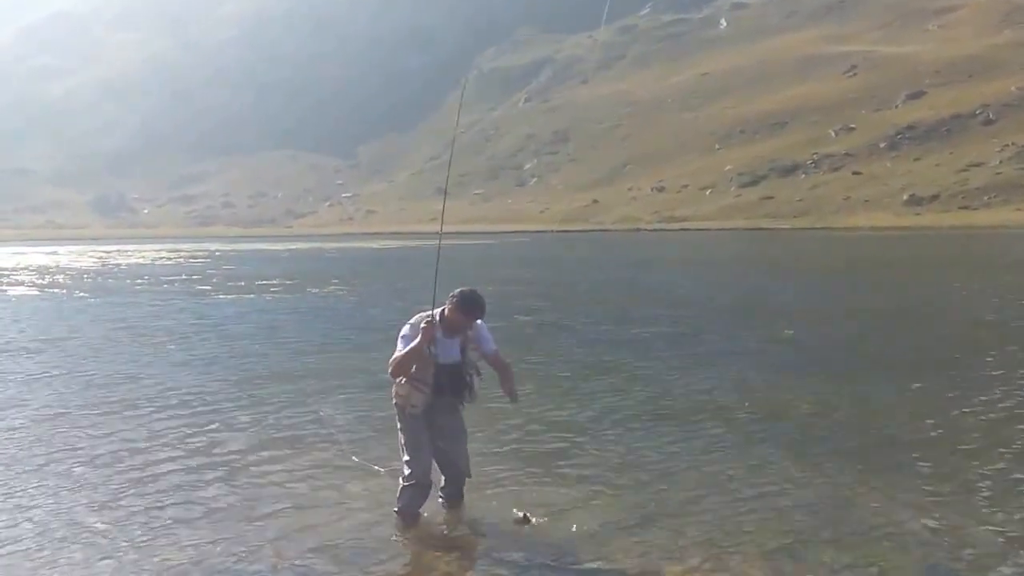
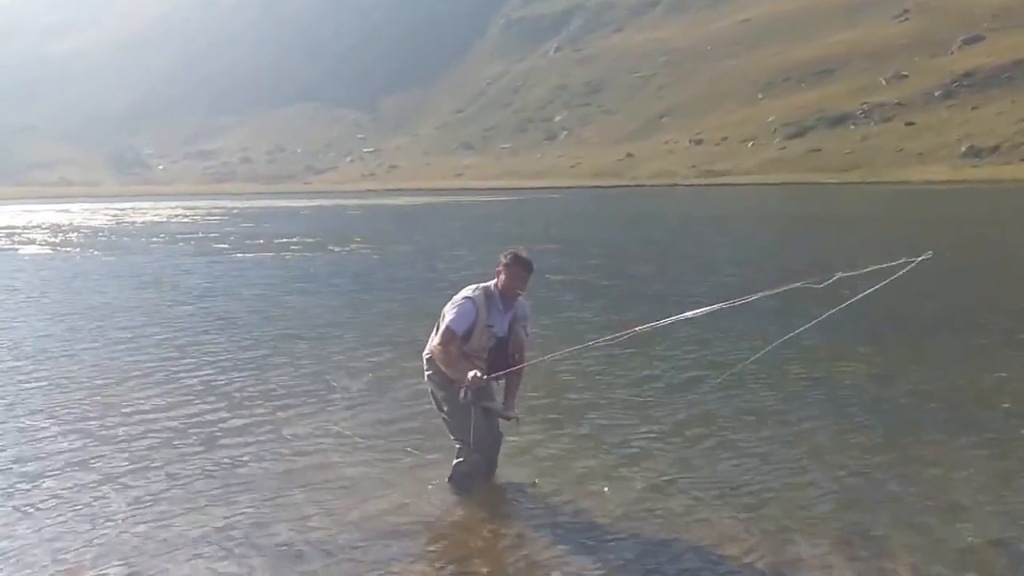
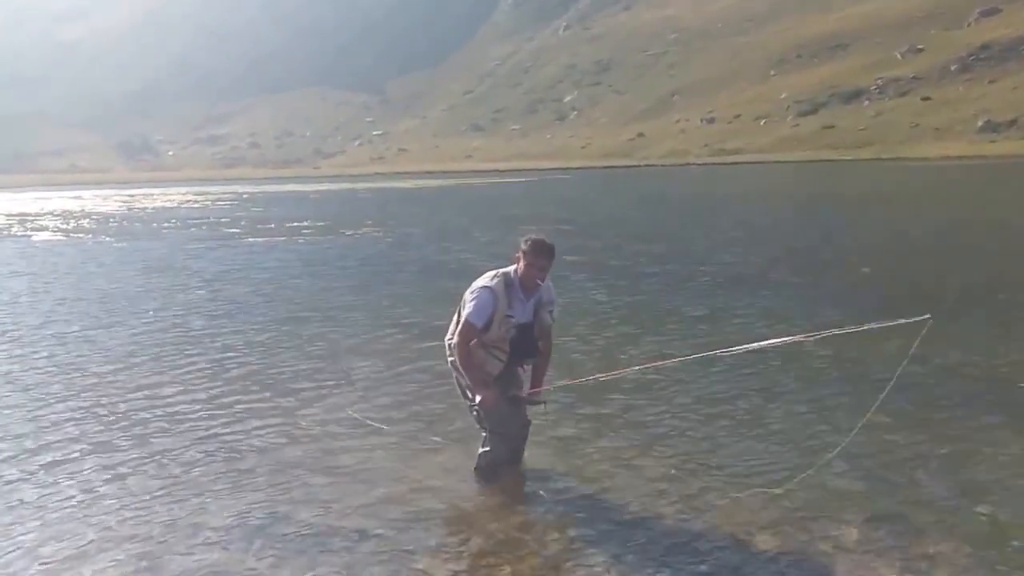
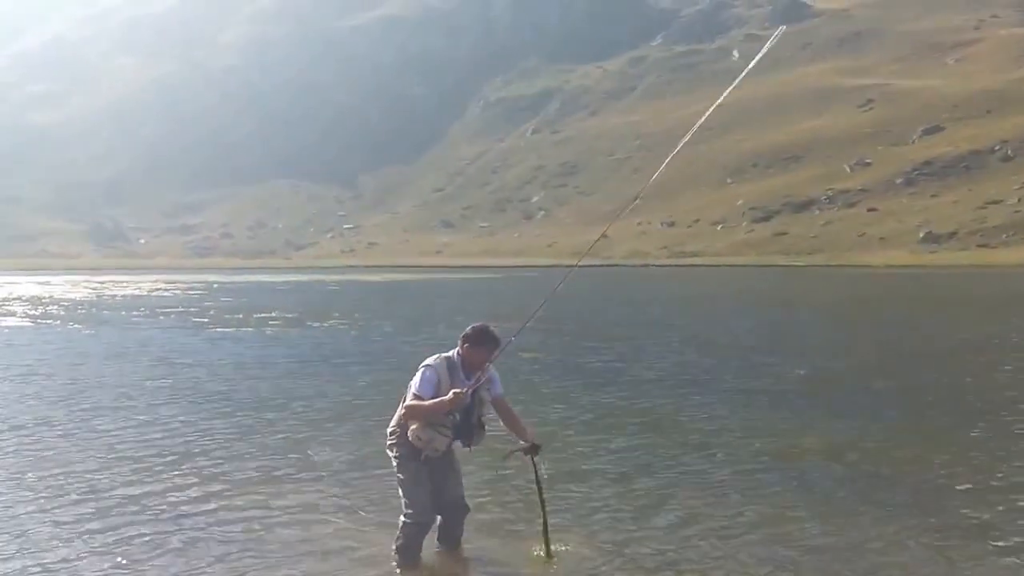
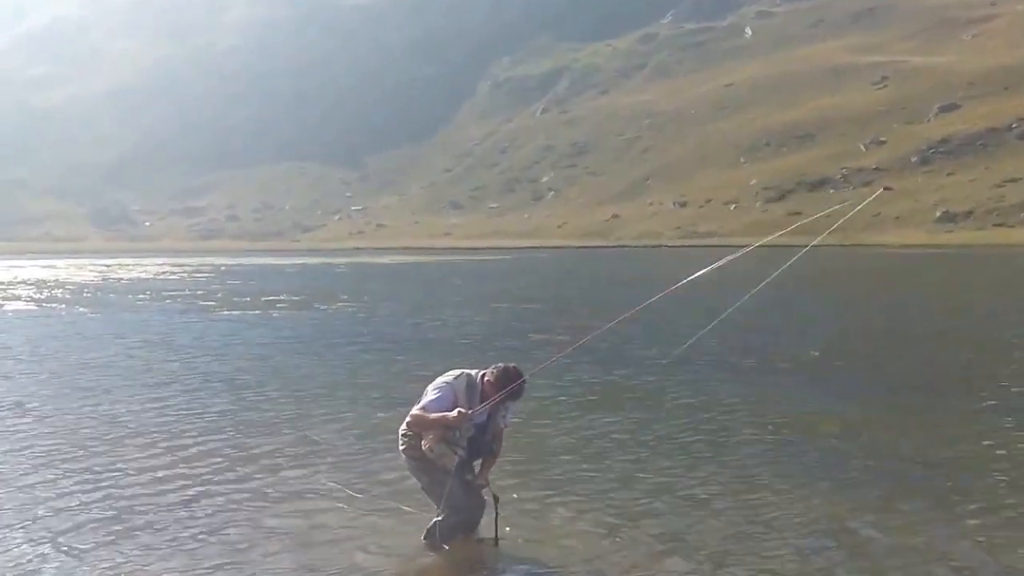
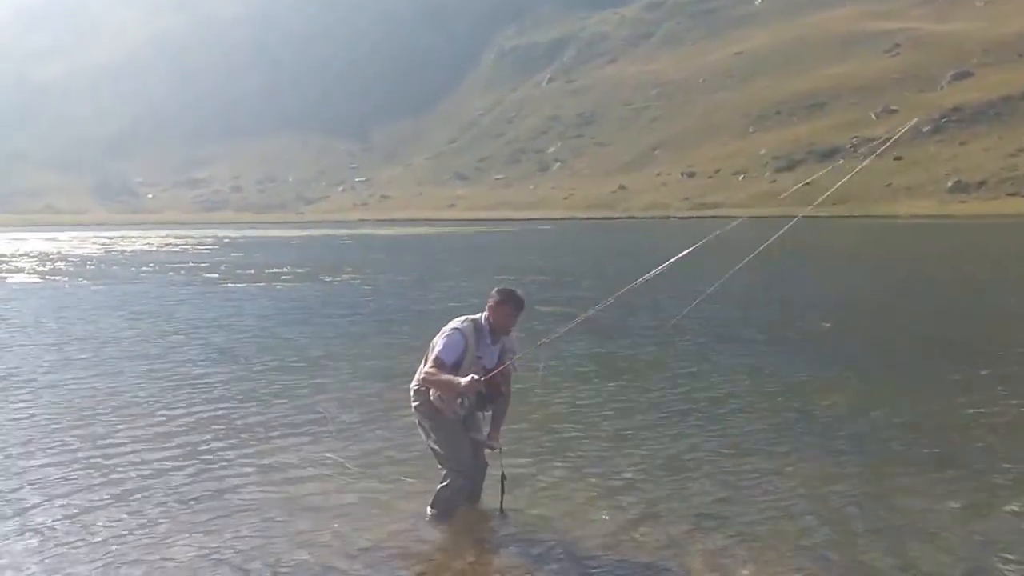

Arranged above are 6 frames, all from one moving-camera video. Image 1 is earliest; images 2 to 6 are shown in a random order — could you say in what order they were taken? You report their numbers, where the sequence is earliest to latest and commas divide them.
4, 5, 6, 2, 3
